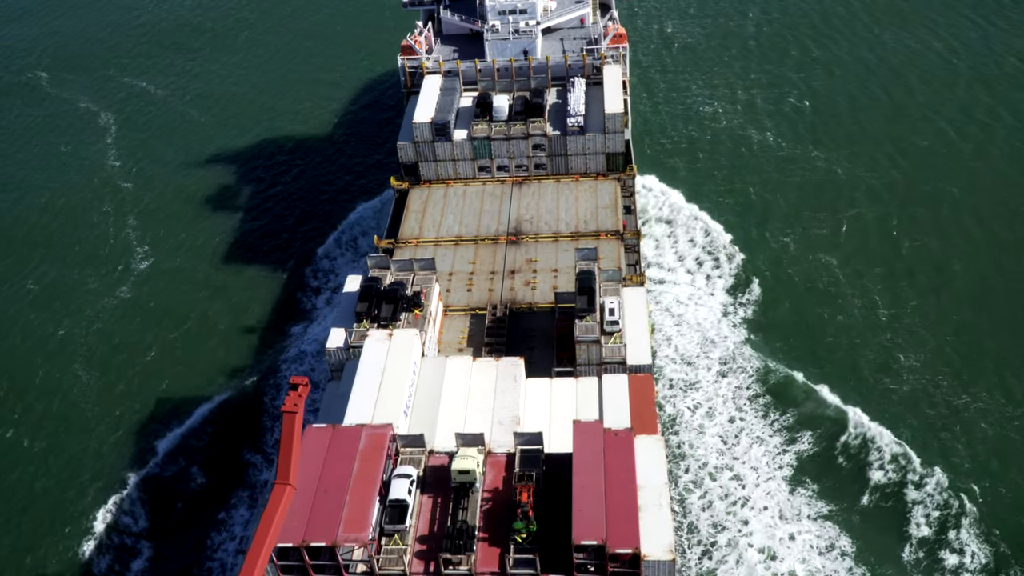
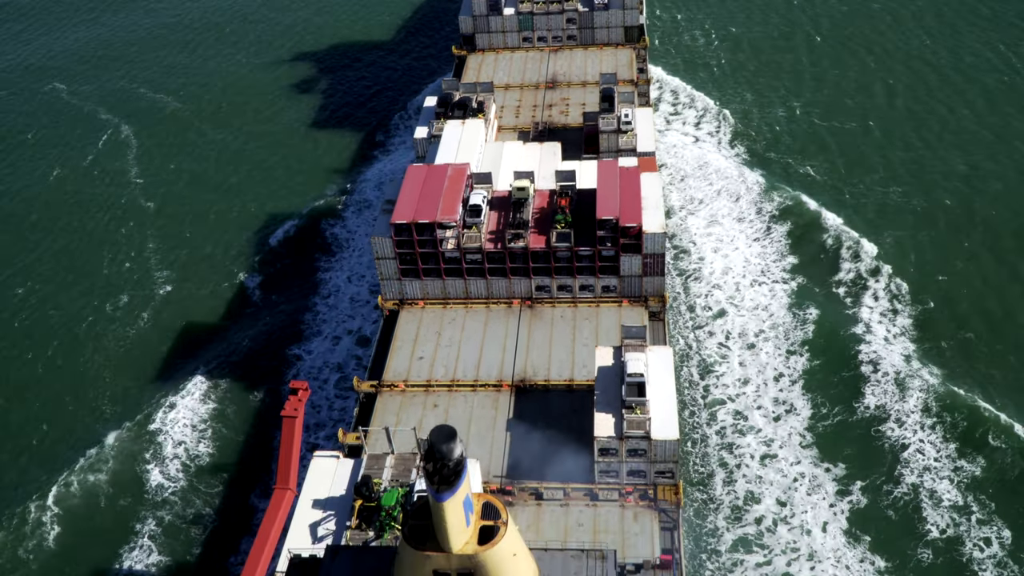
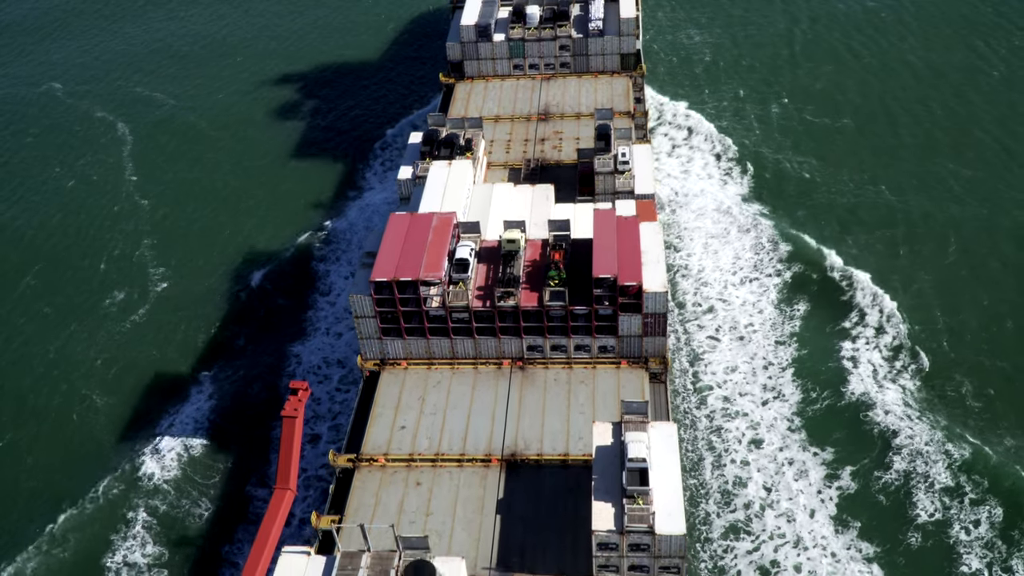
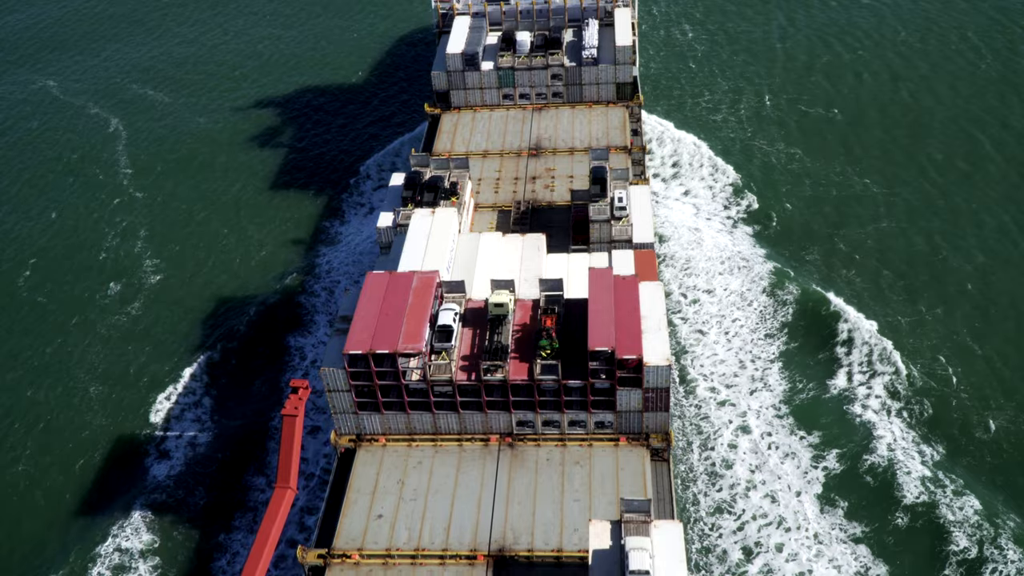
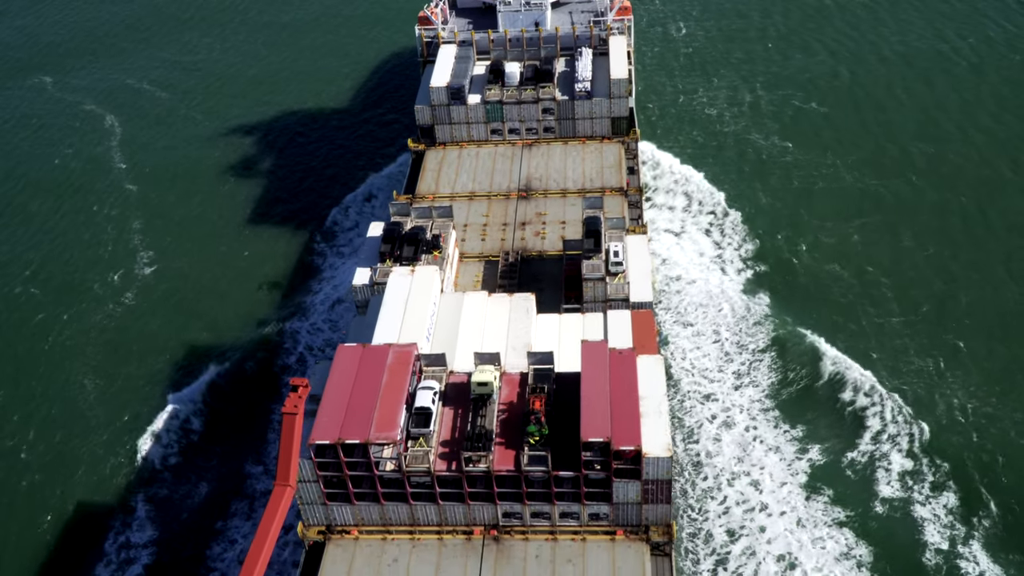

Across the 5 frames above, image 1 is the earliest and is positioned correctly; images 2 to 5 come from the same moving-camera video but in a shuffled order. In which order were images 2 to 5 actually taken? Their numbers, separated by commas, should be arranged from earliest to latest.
5, 4, 3, 2
